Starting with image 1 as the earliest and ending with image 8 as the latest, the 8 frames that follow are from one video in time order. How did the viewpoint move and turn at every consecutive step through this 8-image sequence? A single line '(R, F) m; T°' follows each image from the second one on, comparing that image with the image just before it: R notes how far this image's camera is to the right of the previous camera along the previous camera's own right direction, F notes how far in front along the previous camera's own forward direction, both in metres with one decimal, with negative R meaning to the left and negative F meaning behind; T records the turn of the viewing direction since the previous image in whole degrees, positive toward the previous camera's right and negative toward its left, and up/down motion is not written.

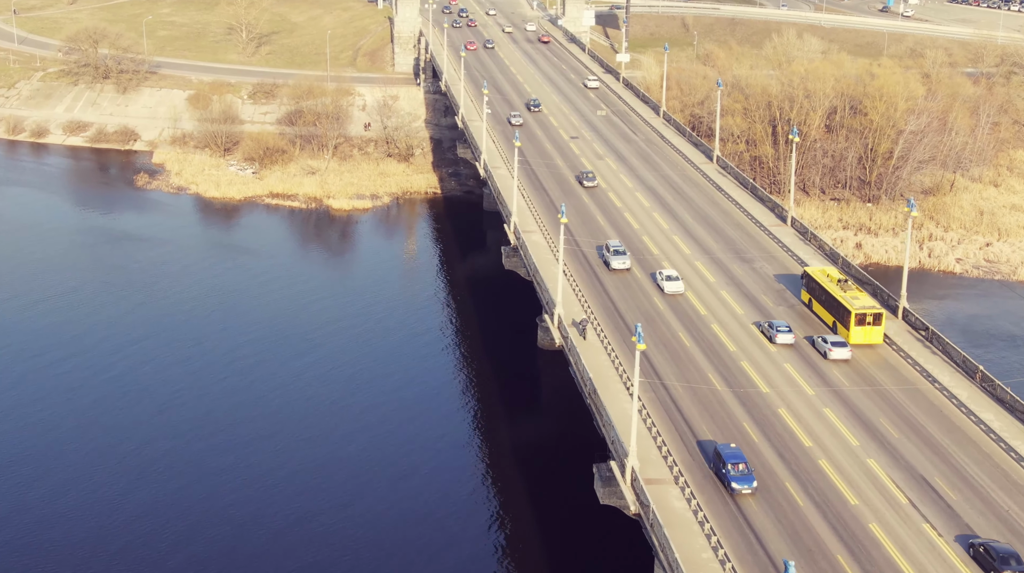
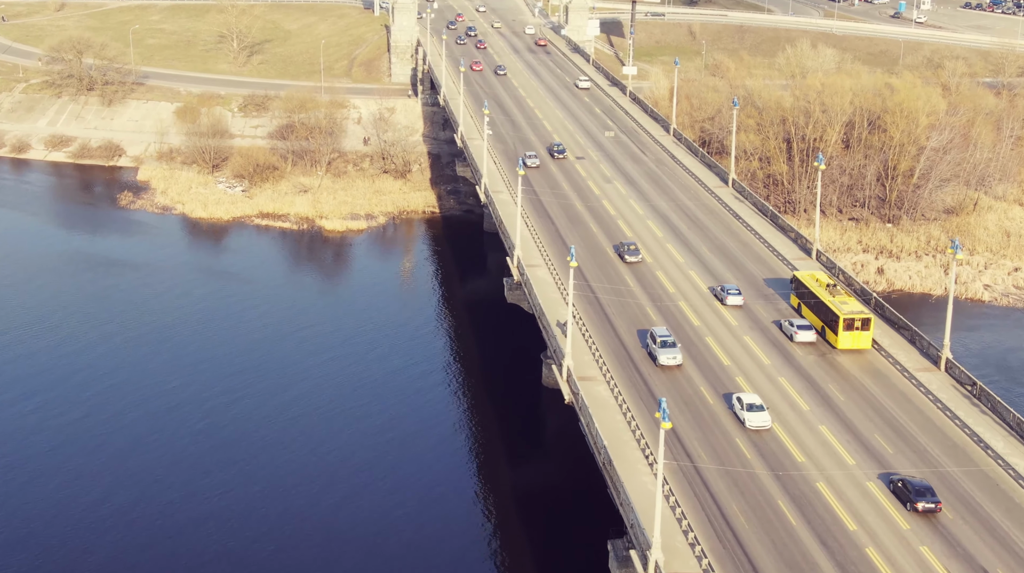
(-0.2, +6.6) m; 0°
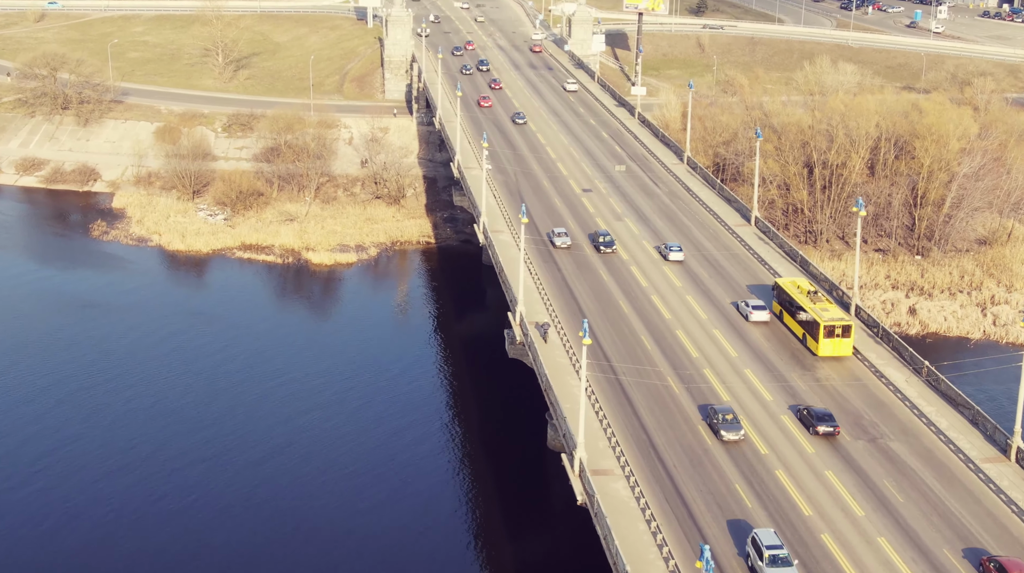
(-0.1, +9.1) m; 0°
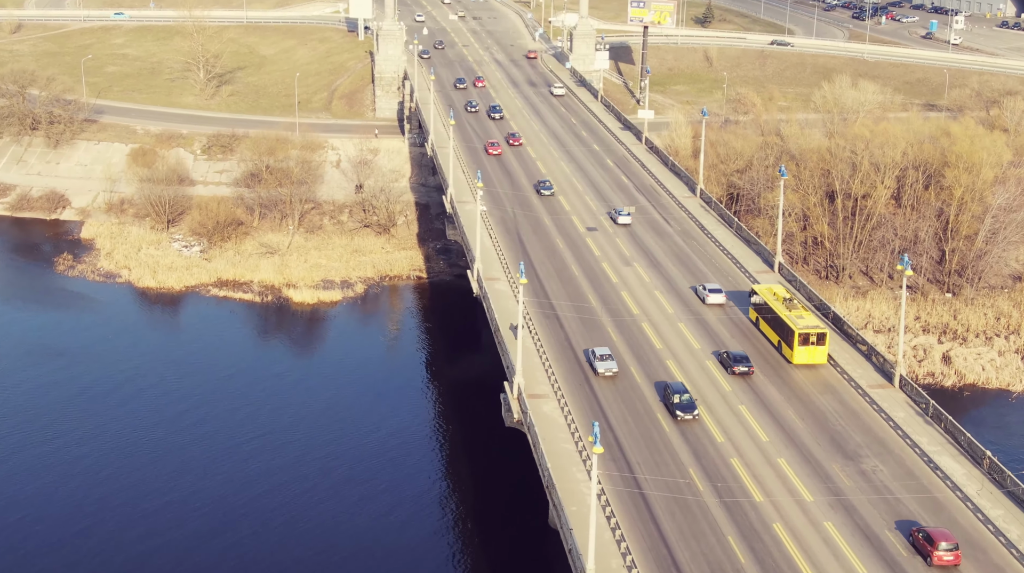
(+0.1, +9.2) m; 0°
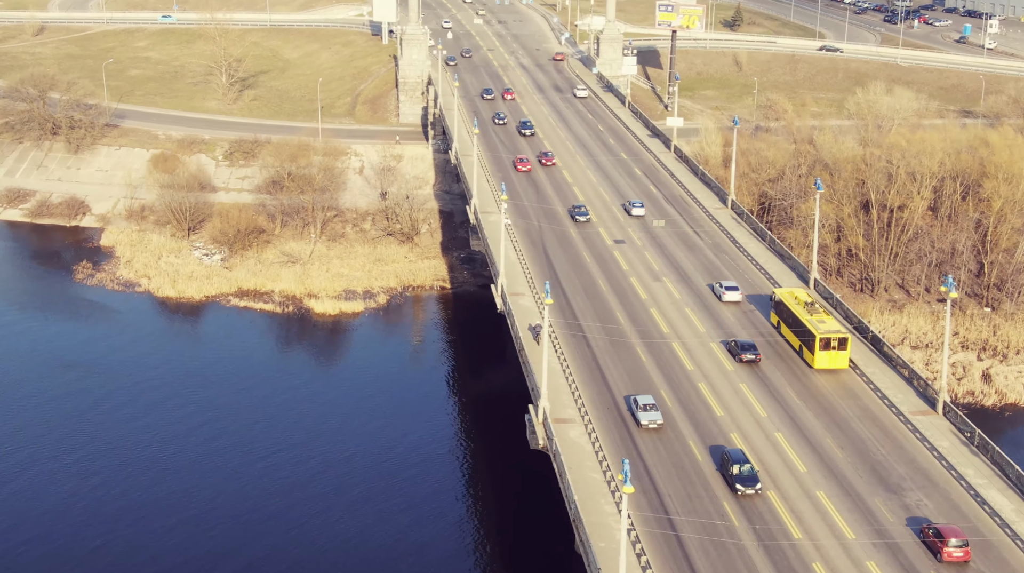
(-0.1, +2.4) m; -1°
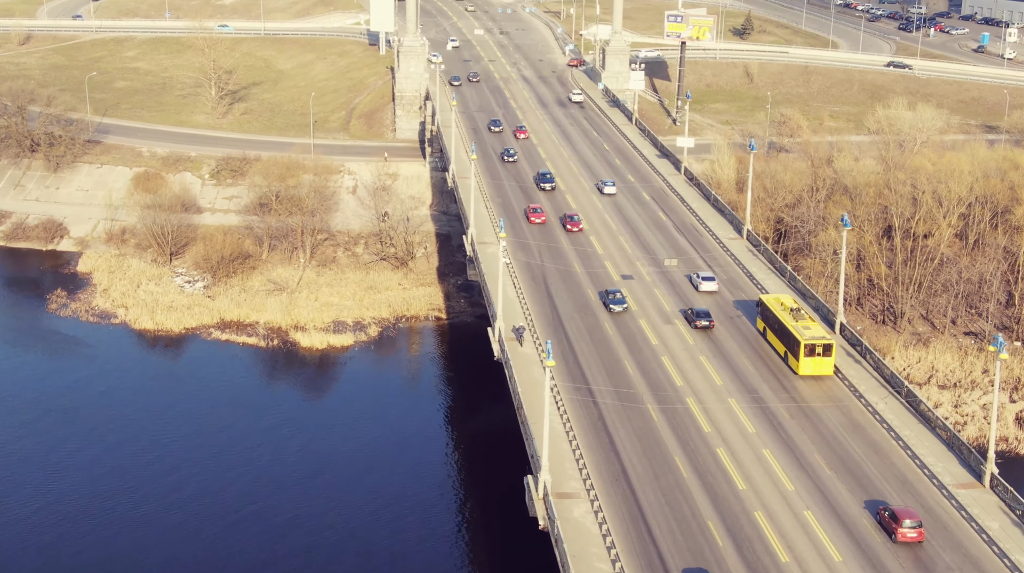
(+0.3, +6.8) m; 0°
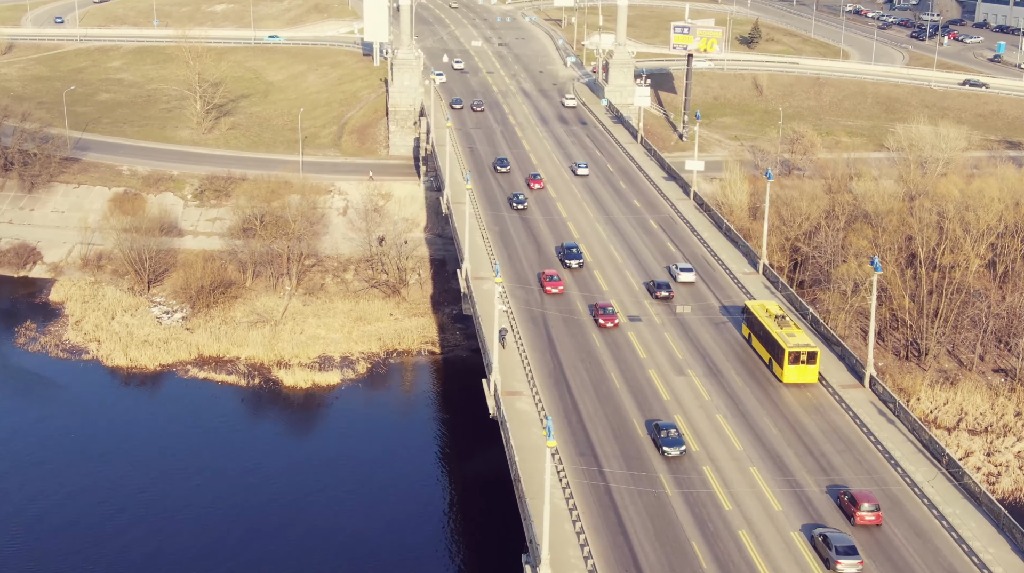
(+0.2, +6.7) m; 0°
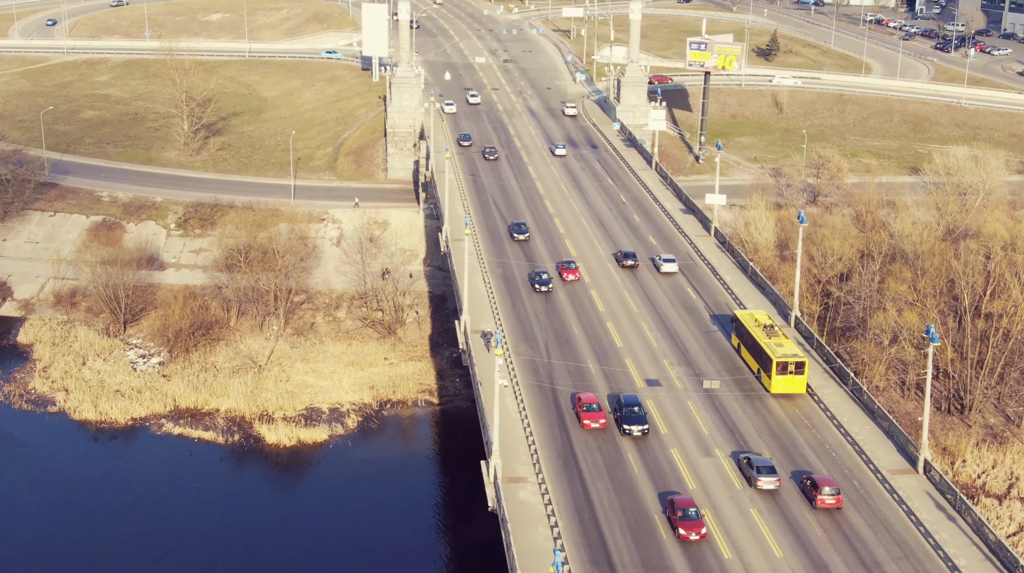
(+0.2, +8.4) m; 0°
